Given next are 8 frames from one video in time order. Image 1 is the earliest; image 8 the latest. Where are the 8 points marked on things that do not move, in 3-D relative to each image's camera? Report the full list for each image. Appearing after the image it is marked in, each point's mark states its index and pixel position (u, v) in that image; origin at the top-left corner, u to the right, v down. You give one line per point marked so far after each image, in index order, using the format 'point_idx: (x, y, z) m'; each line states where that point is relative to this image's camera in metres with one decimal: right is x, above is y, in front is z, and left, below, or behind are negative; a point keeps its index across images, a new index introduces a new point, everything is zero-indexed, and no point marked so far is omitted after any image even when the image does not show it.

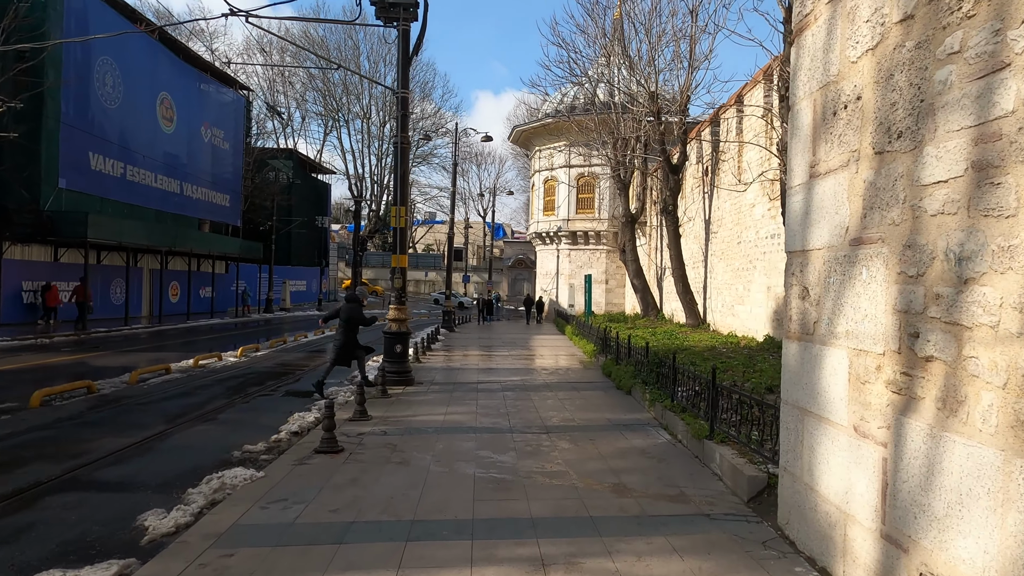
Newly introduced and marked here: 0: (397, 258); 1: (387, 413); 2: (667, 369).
0: (-1.9, +0.5, +10.8) m
1: (-1.5, -1.5, +8.2) m
2: (+1.8, -0.9, +7.8) m
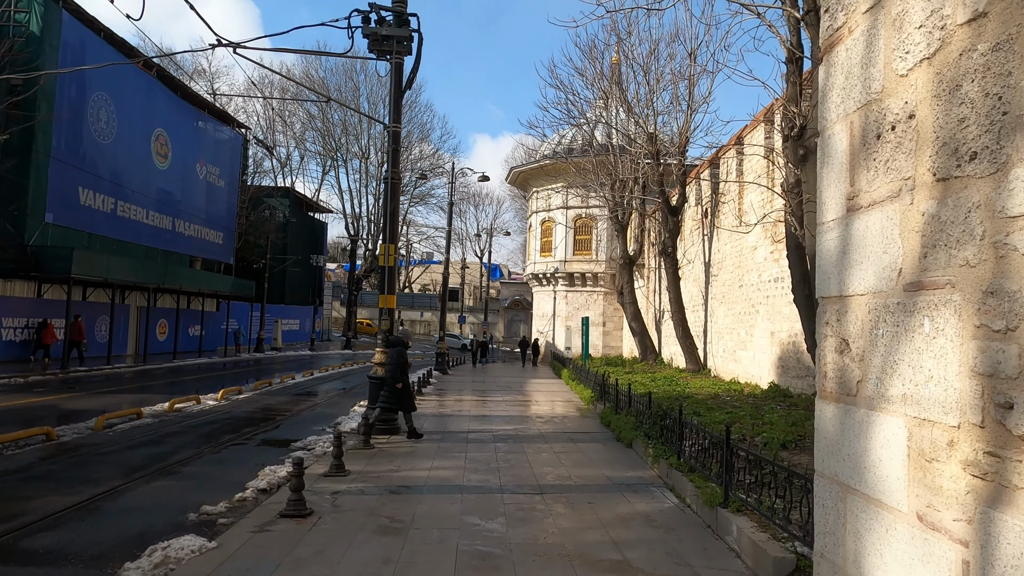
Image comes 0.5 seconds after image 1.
0: (-1.9, -0.2, +10.2) m
1: (-1.6, -2.0, +7.5) m
2: (+1.7, -1.4, +7.2) m
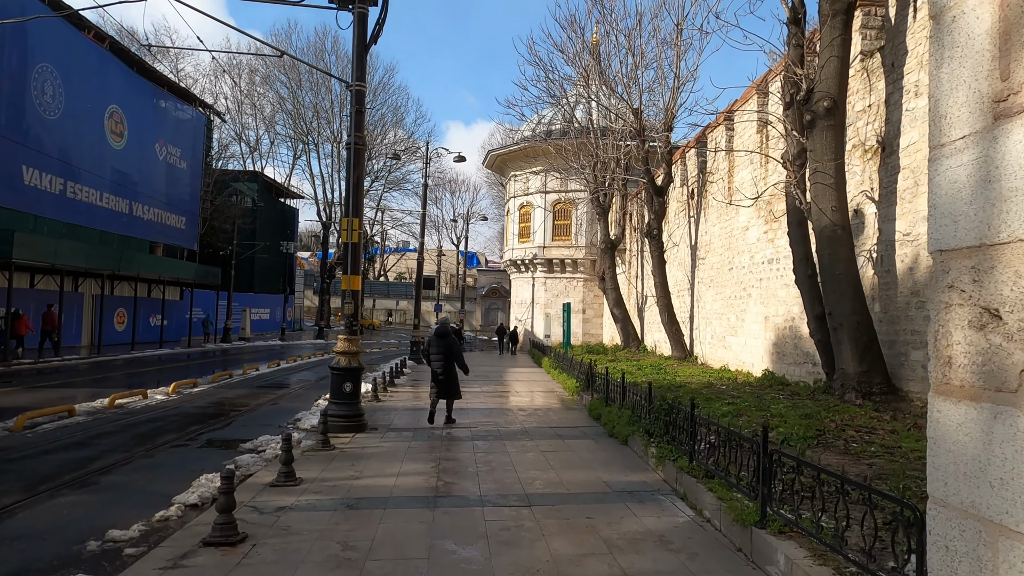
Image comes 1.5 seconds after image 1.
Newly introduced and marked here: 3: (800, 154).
0: (-2.2, +0.1, +9.1) m
1: (-1.8, -1.8, +6.4) m
2: (+1.6, -1.2, +6.2) m
3: (+4.7, +2.2, +10.8) m
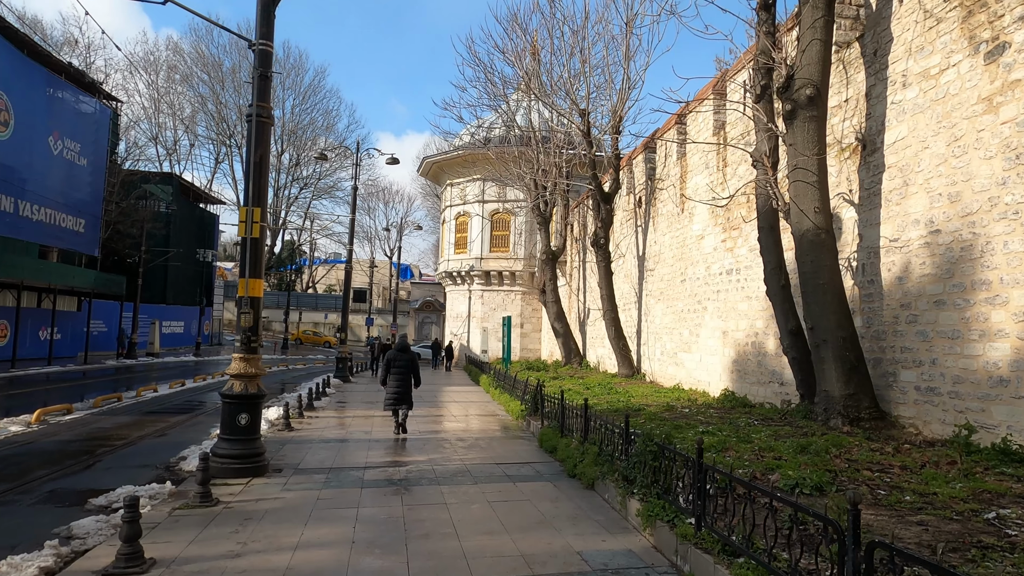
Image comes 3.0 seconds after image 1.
0: (-2.9, 0.0, +7.3) m
1: (-2.2, -1.8, +4.6) m
2: (+1.1, -1.2, +4.7) m
3: (+3.8, +2.0, +9.7) m
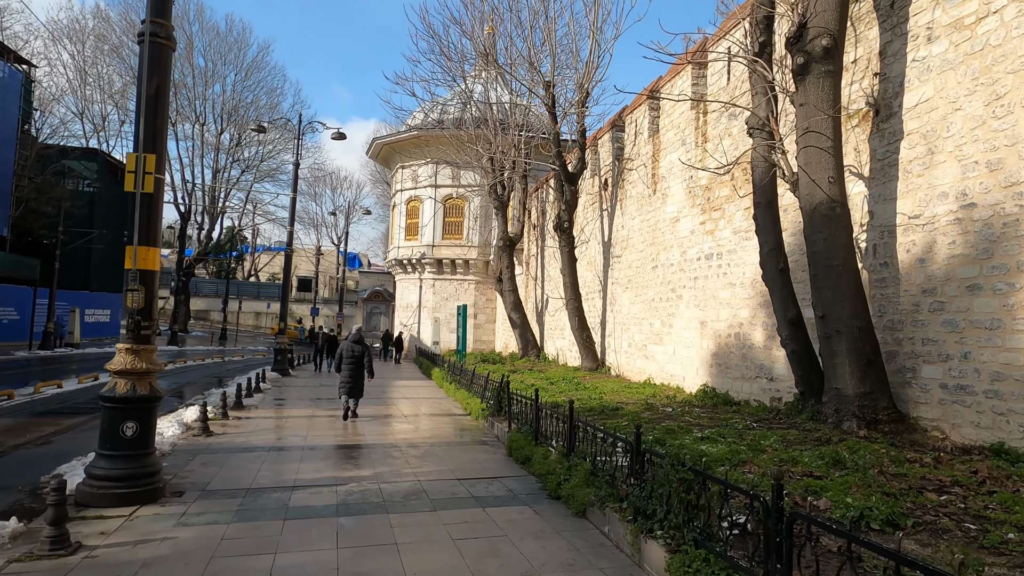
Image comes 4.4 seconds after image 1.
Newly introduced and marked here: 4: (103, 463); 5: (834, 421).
0: (-3.2, +0.3, +5.6) m
1: (-2.3, -1.6, +3.0) m
2: (+1.1, -1.1, +3.4) m
3: (+3.4, +2.2, +8.6) m
4: (-3.3, -1.4, +5.4) m
5: (+3.6, -1.5, +7.5) m
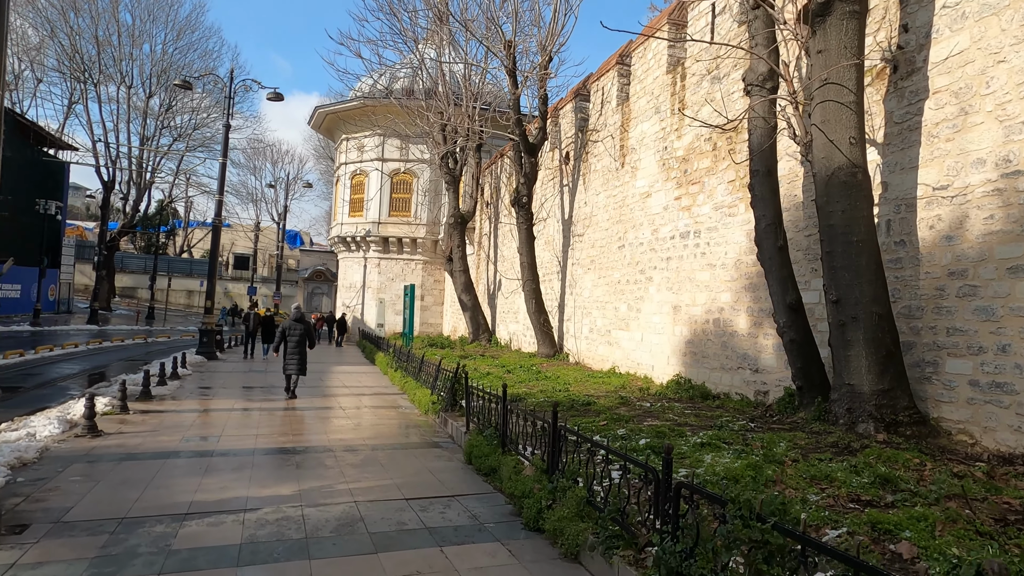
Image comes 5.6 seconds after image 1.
0: (-3.3, +0.6, +4.0) m
1: (-2.3, -1.4, +1.5) m
2: (+1.0, -0.9, +2.2) m
3: (+3.0, +2.5, +7.4) m
4: (-3.5, -1.1, +3.8) m
5: (+3.2, -1.3, +6.5) m
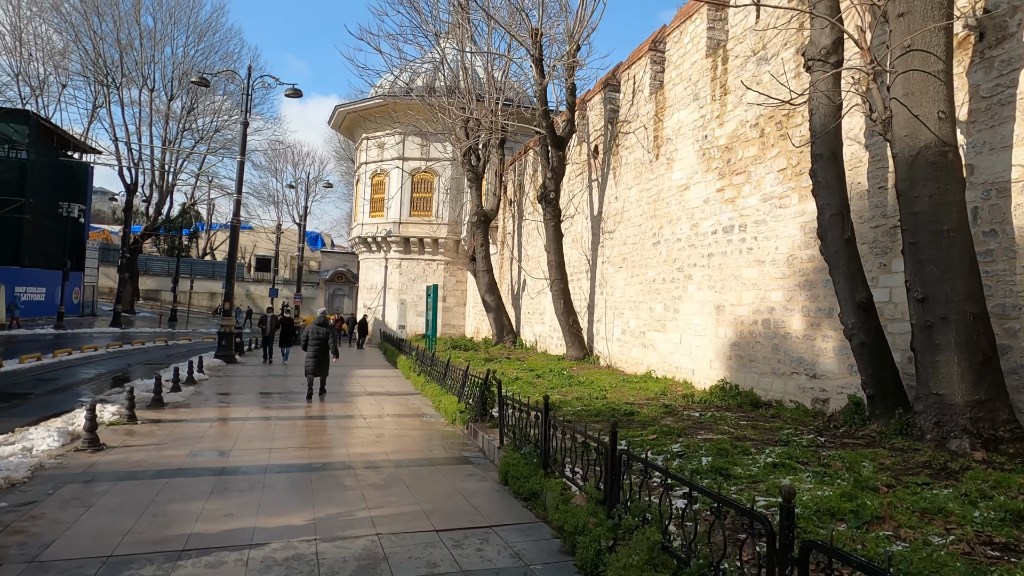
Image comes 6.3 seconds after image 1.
0: (-3.1, +0.5, +3.4) m
1: (-2.1, -1.4, +0.9) m
2: (+1.2, -0.9, +1.4) m
3: (+3.3, +2.5, +6.6) m
4: (-3.2, -1.2, +3.2) m
5: (+3.6, -1.3, +5.6) m
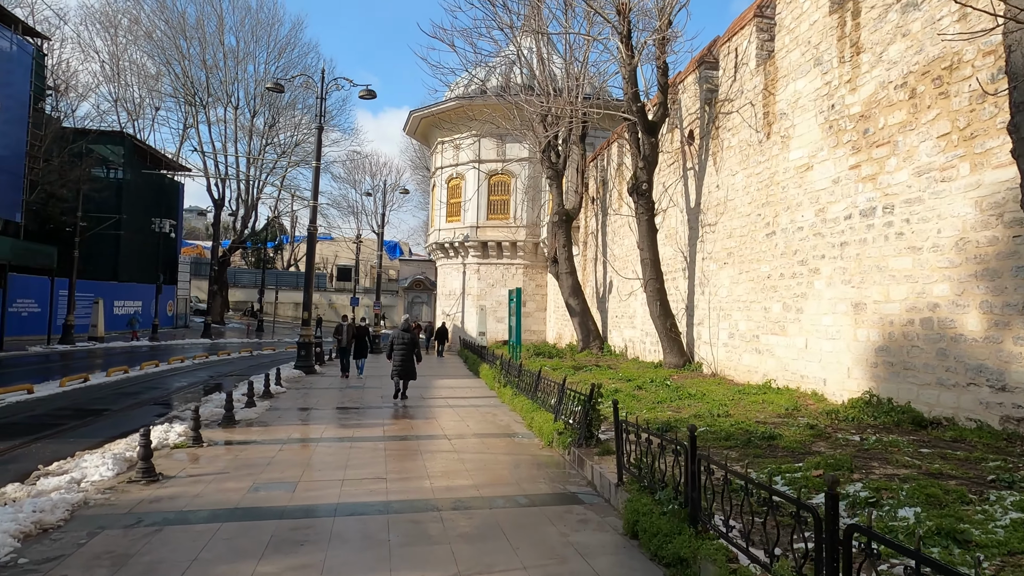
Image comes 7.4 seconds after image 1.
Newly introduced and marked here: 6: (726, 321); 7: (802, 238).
0: (-2.5, +0.5, +2.5) m
1: (-1.8, -1.4, -0.1) m
2: (+1.6, -0.8, 0.0) m
3: (+4.2, +2.6, +5.0) m
4: (-2.6, -1.2, +2.3) m
5: (+4.4, -1.2, +4.0) m
6: (+4.1, -0.6, +12.8) m
7: (+4.5, +0.8, +10.4) m
